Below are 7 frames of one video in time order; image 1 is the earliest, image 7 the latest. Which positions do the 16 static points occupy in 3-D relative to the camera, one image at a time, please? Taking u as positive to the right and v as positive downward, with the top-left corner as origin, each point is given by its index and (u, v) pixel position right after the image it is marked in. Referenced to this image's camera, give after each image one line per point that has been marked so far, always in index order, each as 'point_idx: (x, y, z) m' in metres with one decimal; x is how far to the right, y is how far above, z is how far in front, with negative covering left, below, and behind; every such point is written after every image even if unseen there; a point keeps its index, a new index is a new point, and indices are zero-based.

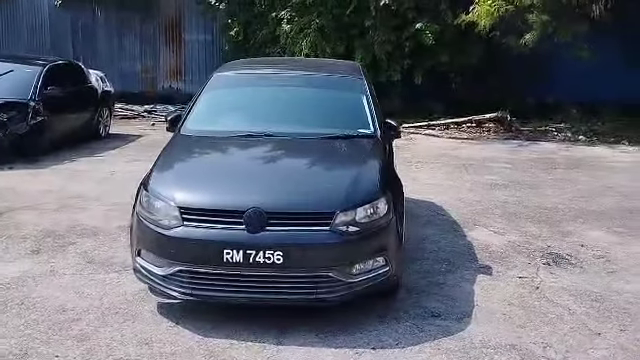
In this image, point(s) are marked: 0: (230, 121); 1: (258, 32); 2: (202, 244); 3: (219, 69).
0: (-0.6, +0.4, +5.5) m
1: (-1.1, +2.7, +13.4) m
2: (-0.7, -0.4, +4.3) m
3: (-0.8, +0.9, +6.2) m
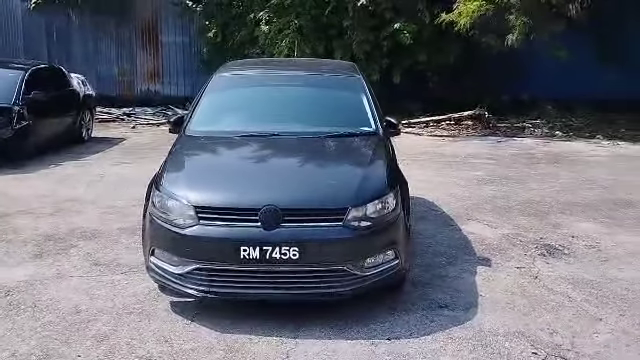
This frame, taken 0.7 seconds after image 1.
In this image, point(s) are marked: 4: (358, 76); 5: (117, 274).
0: (-0.6, +0.4, +5.6) m
1: (-1.5, +2.7, +13.5) m
2: (-0.6, -0.4, +4.4) m
3: (-0.8, +0.9, +6.3) m
4: (+0.4, +0.9, +6.2) m
5: (-1.5, -0.7, +5.5) m
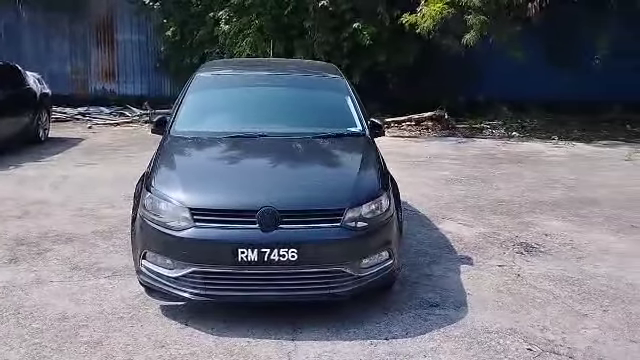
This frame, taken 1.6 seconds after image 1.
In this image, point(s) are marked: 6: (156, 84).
0: (-0.7, +0.4, +5.6) m
1: (-2.2, +2.7, +13.4) m
2: (-0.6, -0.4, +4.4) m
3: (-1.0, +0.9, +6.2) m
4: (+0.2, +0.9, +6.3) m
5: (-1.6, -0.7, +5.3) m
6: (-3.2, +1.9, +14.4) m
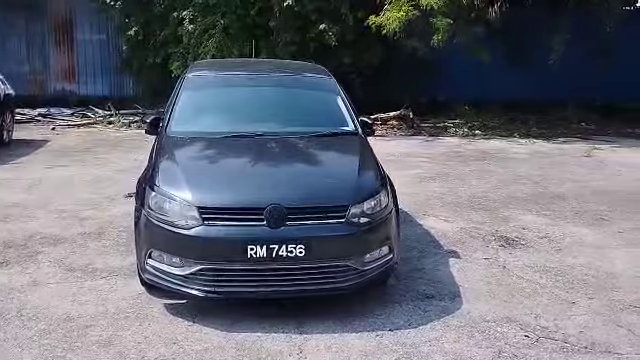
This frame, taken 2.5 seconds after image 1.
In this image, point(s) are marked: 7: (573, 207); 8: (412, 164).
0: (-0.8, +0.4, +5.6) m
1: (-2.9, +2.7, +13.3) m
2: (-0.6, -0.4, +4.5) m
3: (-1.1, +0.9, +6.2) m
4: (+0.1, +0.9, +6.4) m
5: (-1.6, -0.7, +5.4) m
6: (-3.9, +1.8, +14.2) m
7: (+2.6, -0.3, +7.5) m
8: (+1.2, +0.2, +9.4) m
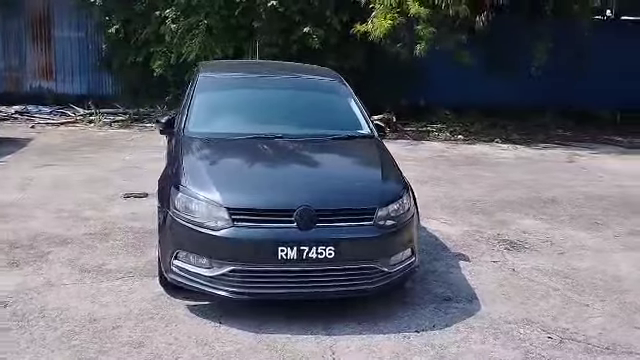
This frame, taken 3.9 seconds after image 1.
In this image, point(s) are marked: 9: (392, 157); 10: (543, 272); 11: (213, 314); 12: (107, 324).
0: (-0.7, +0.4, +5.6) m
1: (-3.2, +2.6, +13.2) m
2: (-0.4, -0.4, +4.5) m
3: (-1.0, +0.9, +6.2) m
4: (+0.2, +0.9, +6.5) m
5: (-1.5, -0.7, +5.3) m
6: (-4.3, +1.8, +14.0) m
7: (+2.6, -0.3, +7.7) m
8: (+1.1, +0.2, +9.5) m
9: (+0.5, +0.2, +5.5) m
10: (+1.8, -0.7, +5.8) m
11: (-0.7, -0.9, +4.8) m
12: (-1.3, -0.9, +4.6) m
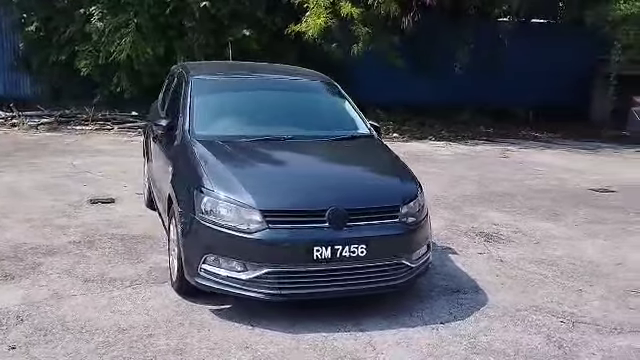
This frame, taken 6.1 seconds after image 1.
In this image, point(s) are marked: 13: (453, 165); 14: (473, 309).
0: (-0.7, +0.4, +5.6) m
1: (-4.4, +2.6, +12.6) m
2: (-0.2, -0.4, +4.5) m
3: (-1.1, +0.9, +6.1) m
4: (0.0, +0.9, +6.5) m
5: (-1.4, -0.8, +5.1) m
6: (-5.6, +1.7, +13.3) m
7: (+2.2, -0.3, +8.1) m
8: (+0.5, +0.2, +9.7) m
9: (+0.6, +0.2, +5.7) m
10: (+1.7, -0.7, +6.2) m
11: (-0.5, -0.9, +4.8) m
12: (-1.1, -0.9, +4.4) m
13: (+1.8, +0.2, +10.2) m
14: (+1.0, -0.9, +5.1) m
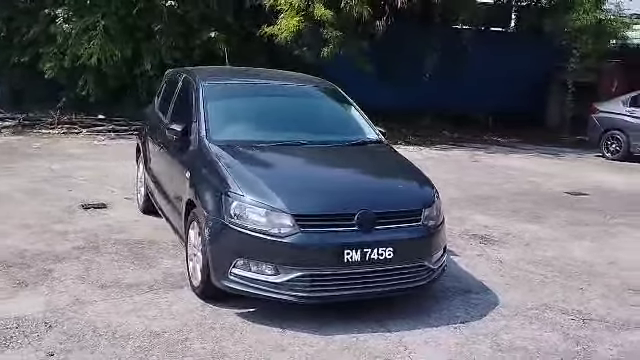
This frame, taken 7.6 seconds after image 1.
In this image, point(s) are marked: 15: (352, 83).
0: (-0.6, +0.4, +5.6) m
1: (-4.9, +2.5, +12.3) m
2: (0.0, -0.4, +4.6) m
3: (-1.0, +0.8, +6.1) m
4: (0.0, +0.8, +6.6) m
5: (-1.2, -0.8, +5.1) m
6: (-6.1, +1.6, +12.9) m
7: (+2.1, -0.3, +8.4) m
8: (+0.2, +0.1, +9.8) m
9: (+0.7, +0.1, +5.8) m
10: (+1.8, -0.7, +6.4) m
11: (-0.3, -0.9, +4.8) m
12: (-0.9, -0.9, +4.4) m
13: (+1.5, +0.1, +10.4) m
14: (+1.2, -0.9, +5.3) m
15: (+0.5, +1.9, +14.9) m
